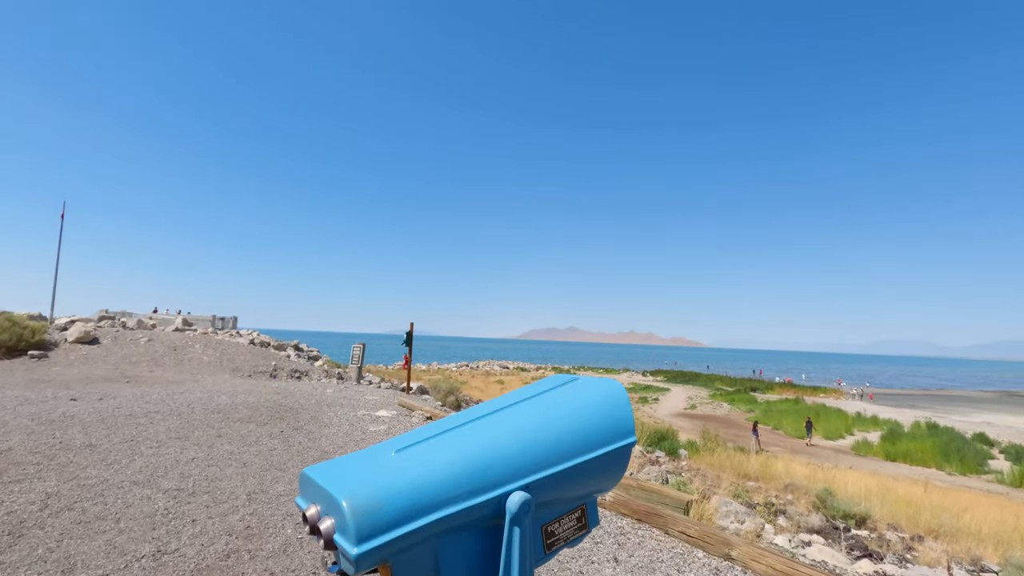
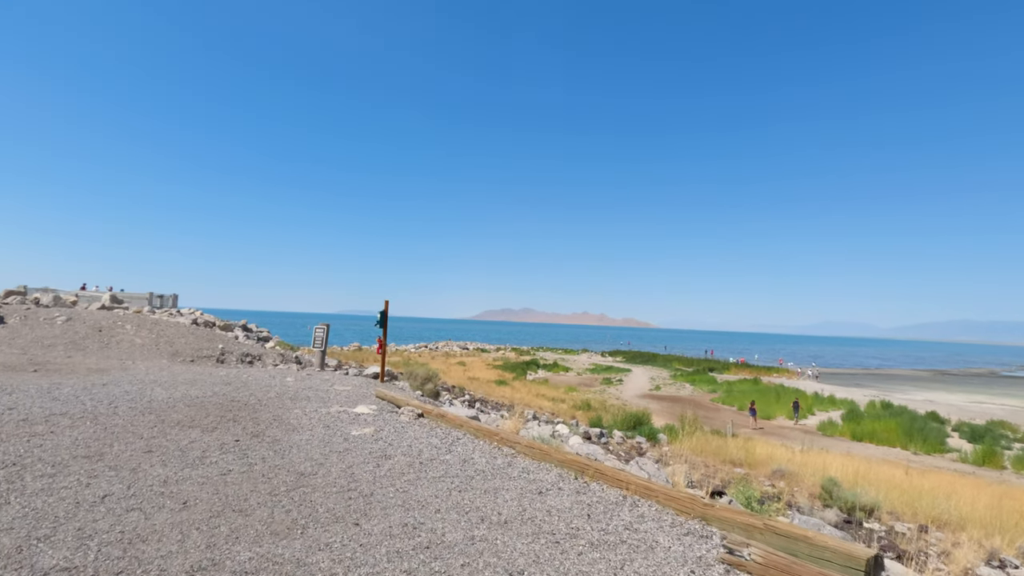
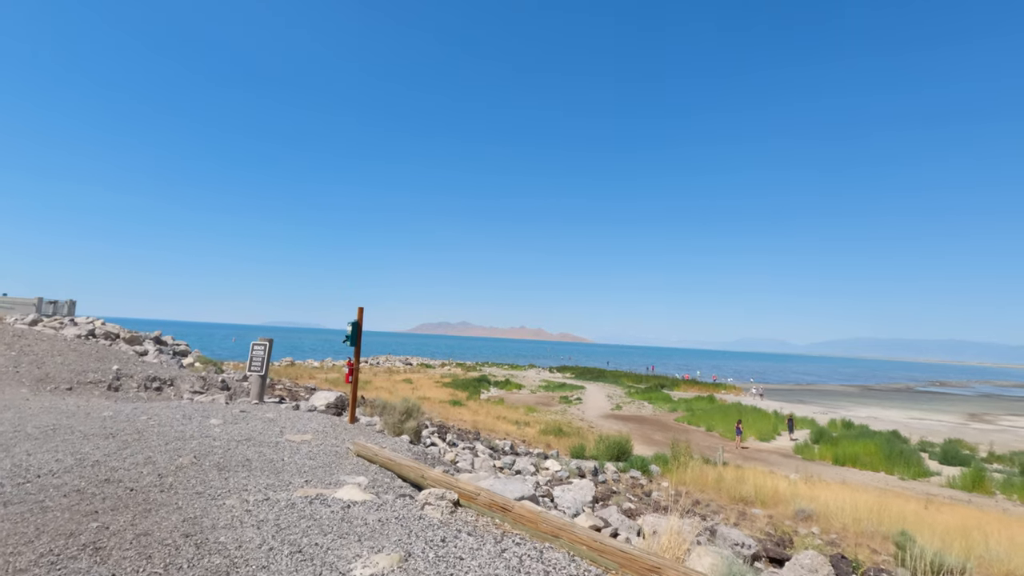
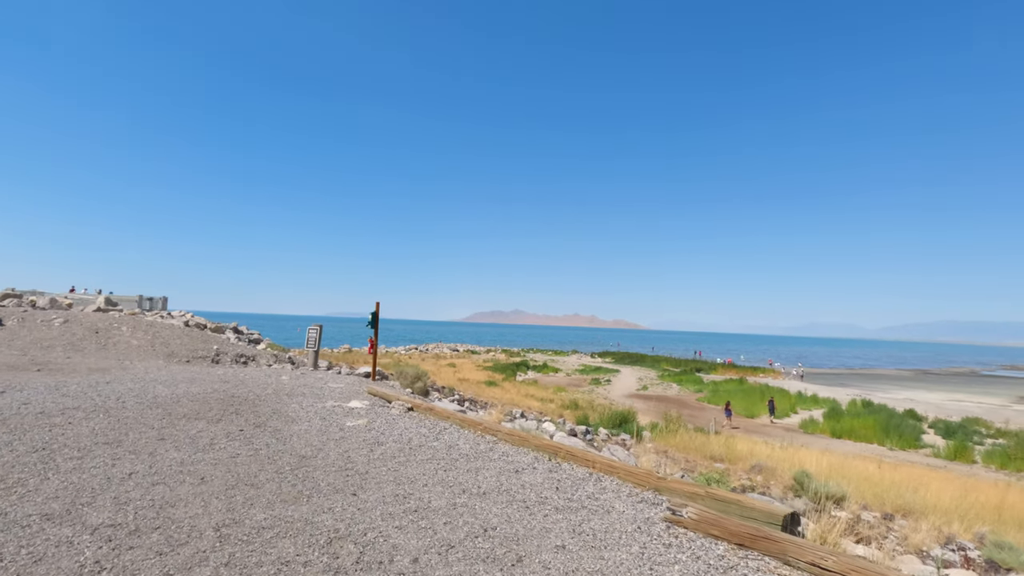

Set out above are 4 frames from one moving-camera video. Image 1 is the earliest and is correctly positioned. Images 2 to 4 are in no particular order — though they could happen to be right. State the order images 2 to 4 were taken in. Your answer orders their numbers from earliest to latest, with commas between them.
4, 2, 3
